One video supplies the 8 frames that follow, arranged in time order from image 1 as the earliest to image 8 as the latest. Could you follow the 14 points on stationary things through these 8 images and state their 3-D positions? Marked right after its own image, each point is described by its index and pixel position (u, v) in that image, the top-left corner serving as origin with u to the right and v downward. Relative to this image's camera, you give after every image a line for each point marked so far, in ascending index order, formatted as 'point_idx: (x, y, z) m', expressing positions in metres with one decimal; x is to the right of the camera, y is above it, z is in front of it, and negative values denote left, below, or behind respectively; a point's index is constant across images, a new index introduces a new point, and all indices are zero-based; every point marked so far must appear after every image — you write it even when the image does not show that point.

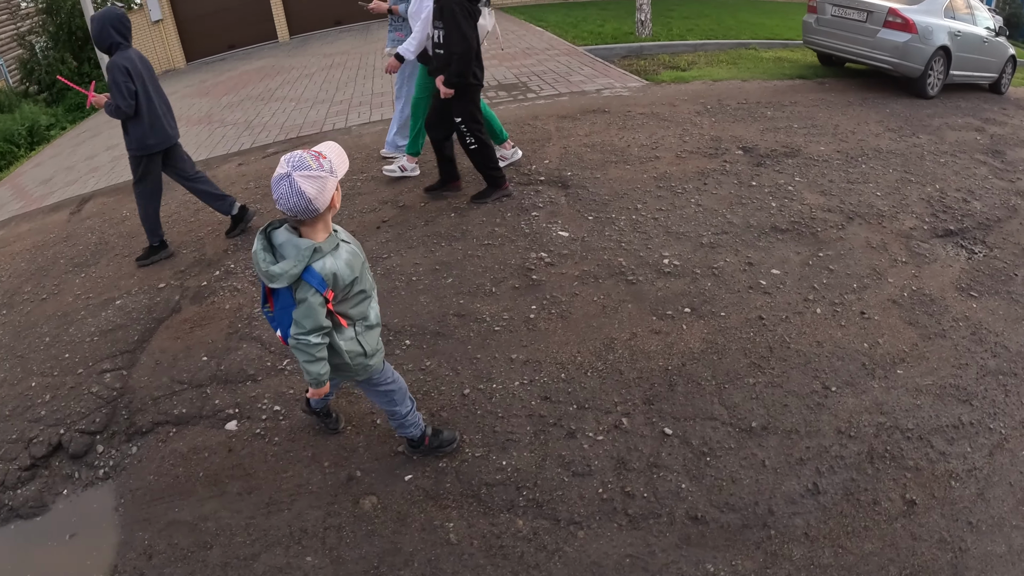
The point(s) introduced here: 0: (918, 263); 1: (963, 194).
0: (+1.7, +0.1, +4.6) m
1: (+2.1, +0.4, +5.7) m
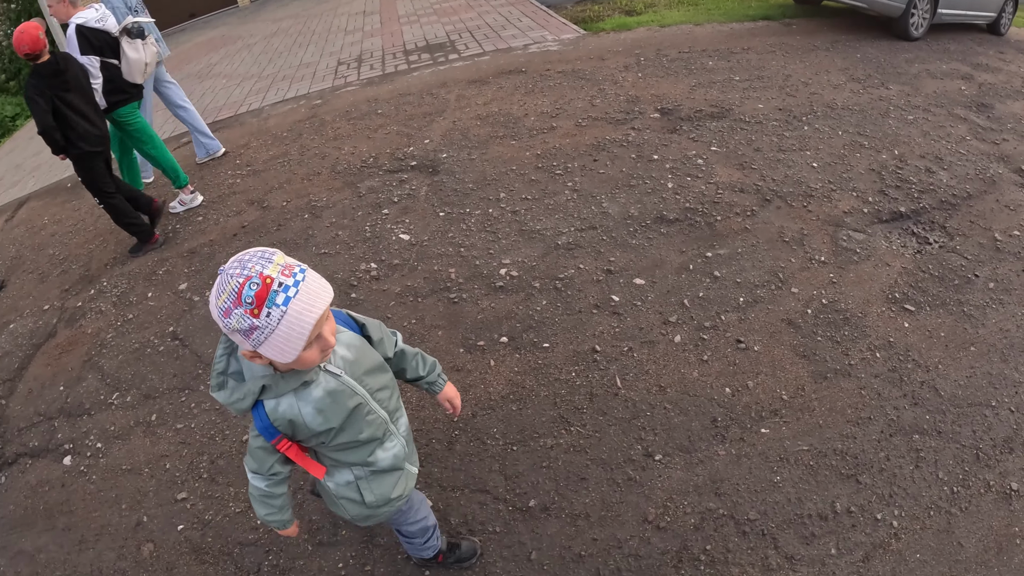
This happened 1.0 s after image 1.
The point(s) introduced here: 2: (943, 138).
0: (+1.0, +0.1, +3.4) m
1: (+1.6, +0.5, +4.4) m
2: (+1.8, +0.6, +5.0) m
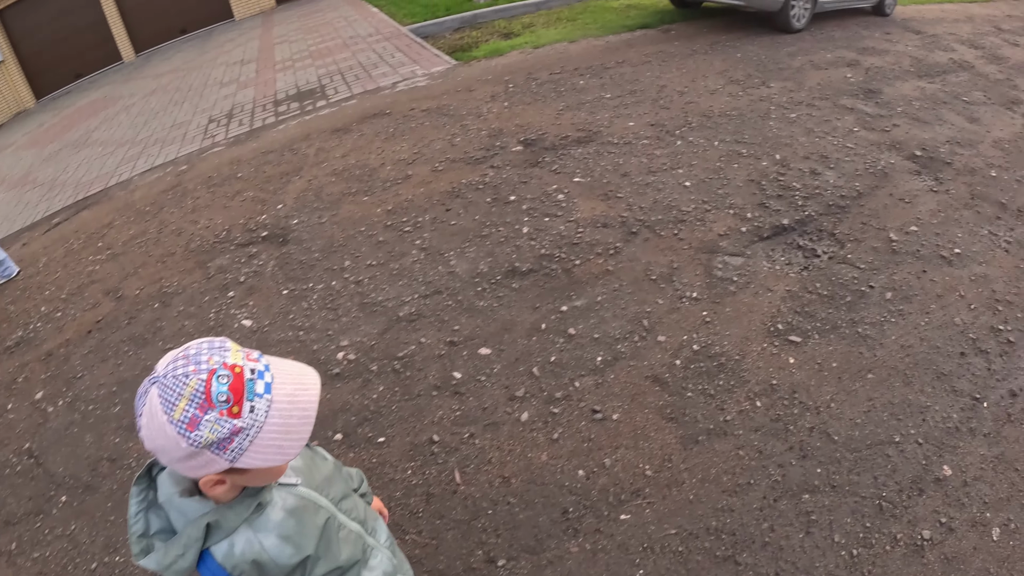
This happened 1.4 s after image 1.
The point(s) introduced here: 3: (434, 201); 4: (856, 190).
0: (+0.6, 0.0, +3.0) m
1: (+1.1, +0.4, +4.0) m
2: (+1.3, +0.6, +4.6) m
3: (-0.2, +0.3, +4.0) m
4: (+1.2, +0.3, +3.9) m
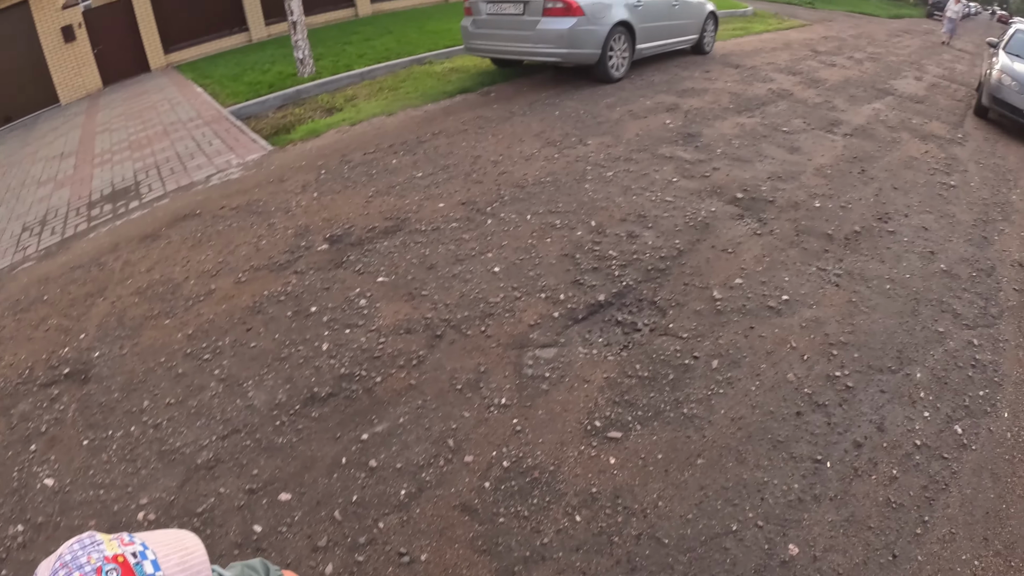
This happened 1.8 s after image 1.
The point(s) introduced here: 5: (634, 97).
0: (0.0, -0.3, +2.8) m
1: (+0.4, +0.2, +3.9) m
2: (+0.5, +0.4, +4.5) m
3: (-0.9, -0.1, +3.7) m
4: (+0.6, +0.1, +3.8) m
5: (+0.7, +1.1, +6.8) m
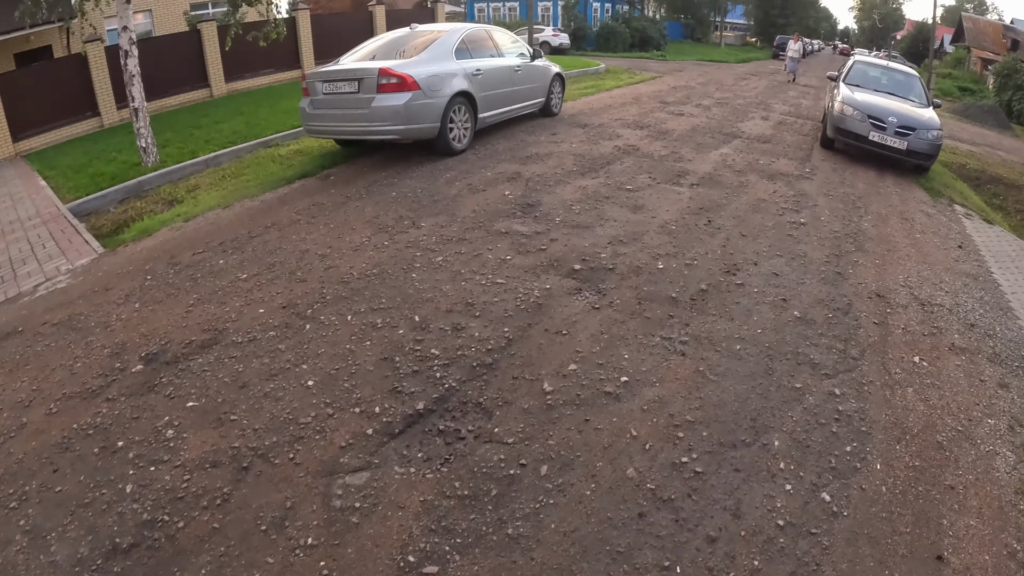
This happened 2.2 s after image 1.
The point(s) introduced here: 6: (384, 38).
0: (-0.4, -0.6, +2.5) m
1: (-0.2, -0.1, +3.6) m
2: (-0.1, +0.1, +4.2) m
3: (-1.4, -0.5, +3.3) m
4: (0.0, -0.2, +3.5) m
5: (-0.2, +0.7, +6.6) m
6: (-0.9, +1.9, +8.2) m
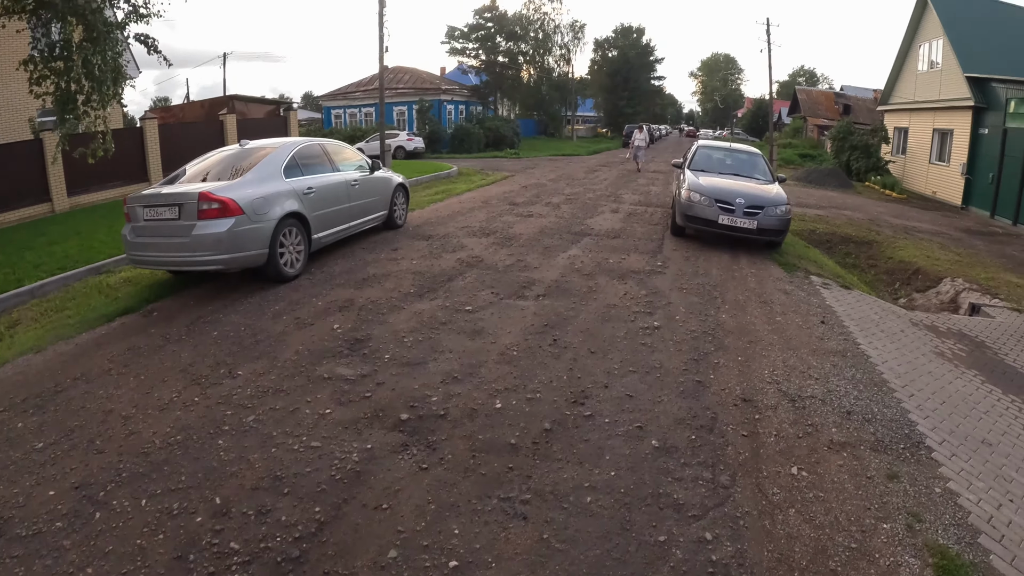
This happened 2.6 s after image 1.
0: (-0.8, -1.0, +1.8) m
1: (-0.7, -0.6, +3.0) m
2: (-0.7, -0.5, +3.6) m
3: (-1.8, -1.1, +2.5) m
4: (-0.5, -0.6, +2.9) m
5: (-1.1, -0.1, +6.0) m
6: (-2.1, +0.9, +7.7) m
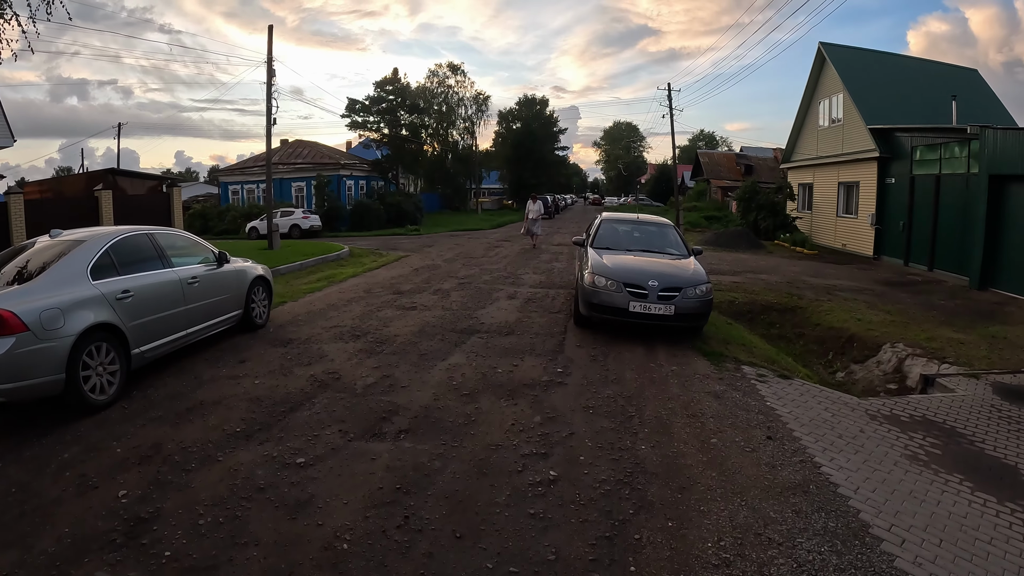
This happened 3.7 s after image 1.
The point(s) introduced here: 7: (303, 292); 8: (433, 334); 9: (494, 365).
0: (-1.0, -1.3, +0.3) m
1: (-1.0, -1.0, +1.5) m
2: (-1.1, -0.9, +2.1) m
3: (-2.1, -1.5, +0.9) m
4: (-0.8, -1.0, +1.5) m
5: (-1.7, -0.7, +4.6) m
6: (-2.9, +0.1, +6.2) m
7: (-2.1, 0.0, +11.2) m
8: (-0.5, -0.3, +6.7) m
9: (-0.1, -0.4, +5.5) m
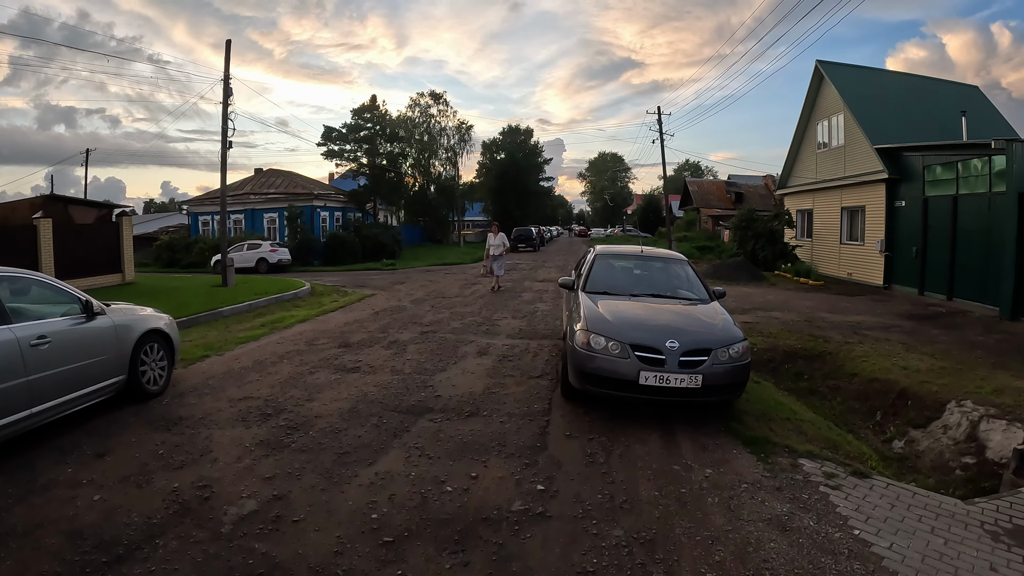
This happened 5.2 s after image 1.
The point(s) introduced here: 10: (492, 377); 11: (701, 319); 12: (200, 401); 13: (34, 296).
0: (-1.1, -1.4, -1.5) m
1: (-1.1, -1.1, -0.3) m
2: (-1.2, -1.1, +0.3) m
3: (-2.2, -1.7, -1.0) m
4: (-0.9, -1.1, -0.4) m
5: (-1.8, -1.0, +2.7) m
6: (-3.0, -0.2, +4.3) m
7: (-2.3, -0.5, +9.4) m
8: (-0.6, -0.5, +4.9) m
9: (-0.2, -0.6, +3.7) m
10: (-0.1, -0.4, +5.8) m
11: (+0.9, -0.1, +5.1) m
12: (-1.7, -0.6, +6.1) m
13: (-2.3, -0.1, +5.4) m
